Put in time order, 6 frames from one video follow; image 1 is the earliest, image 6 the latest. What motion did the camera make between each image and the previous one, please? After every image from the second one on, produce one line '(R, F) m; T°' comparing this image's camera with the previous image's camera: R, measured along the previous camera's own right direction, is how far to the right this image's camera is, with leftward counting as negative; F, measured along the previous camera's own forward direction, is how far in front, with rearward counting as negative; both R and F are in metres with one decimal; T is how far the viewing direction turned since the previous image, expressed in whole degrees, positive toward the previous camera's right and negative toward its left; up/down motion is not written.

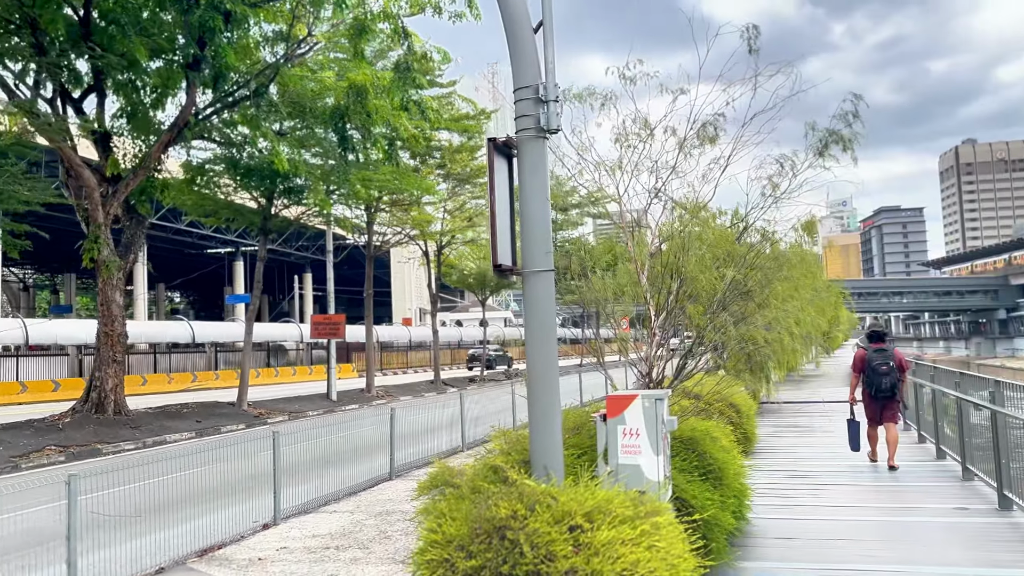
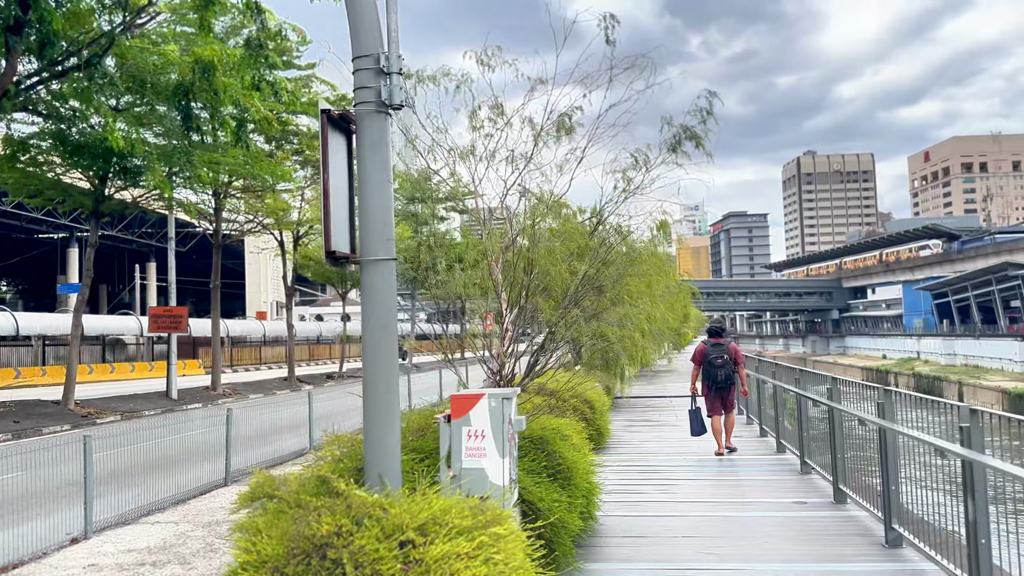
(+0.1, +0.3) m; +9°
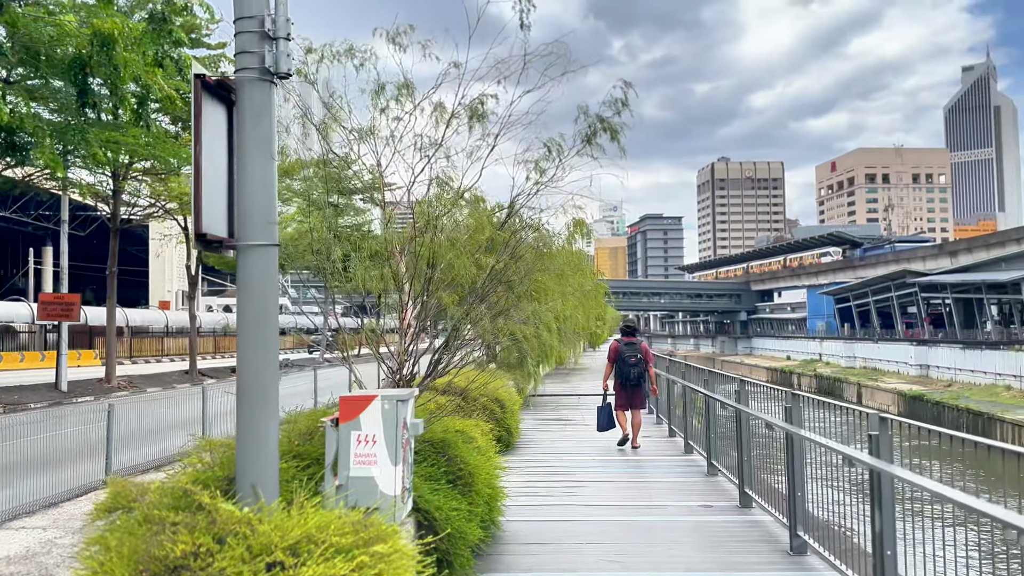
(+0.1, +0.3) m; +6°
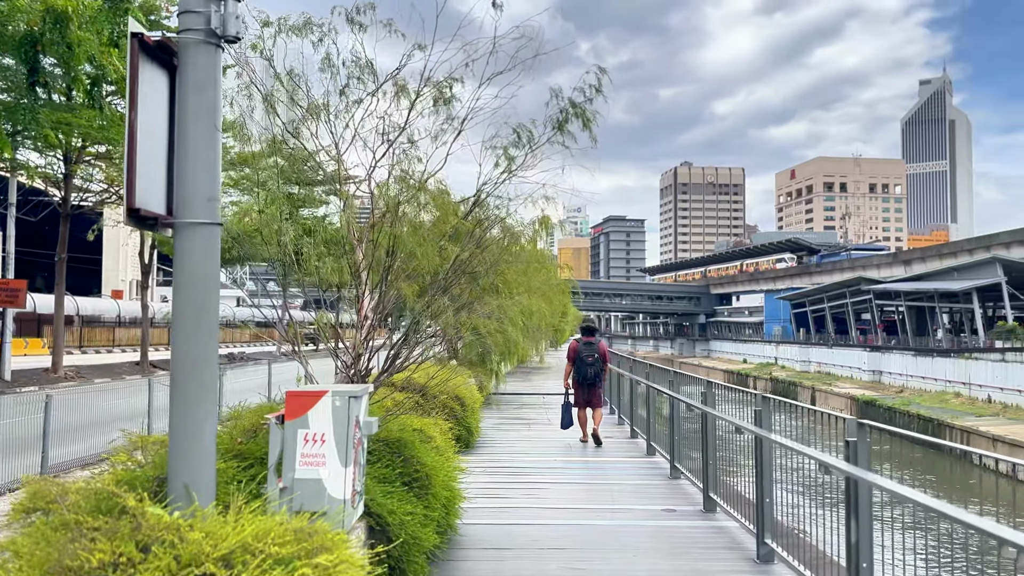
(0.0, +0.2) m; +3°
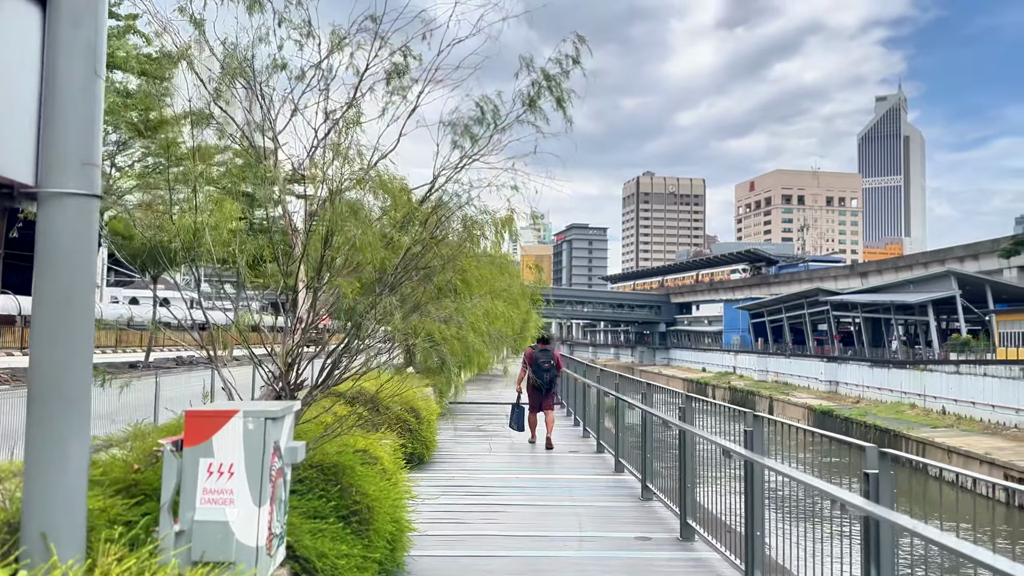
(0.0, +0.6) m; +3°
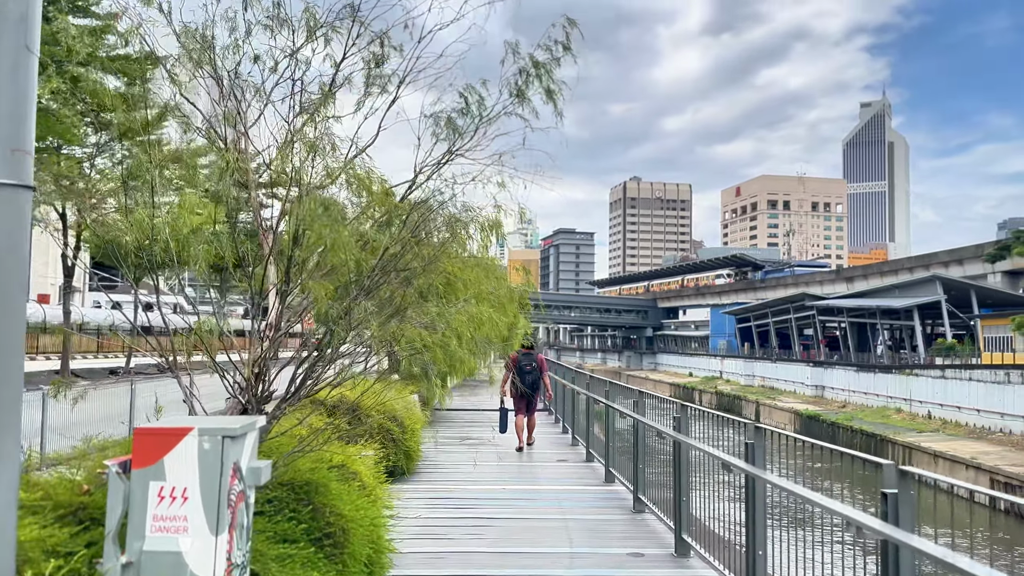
(0.0, +0.3) m; +1°
